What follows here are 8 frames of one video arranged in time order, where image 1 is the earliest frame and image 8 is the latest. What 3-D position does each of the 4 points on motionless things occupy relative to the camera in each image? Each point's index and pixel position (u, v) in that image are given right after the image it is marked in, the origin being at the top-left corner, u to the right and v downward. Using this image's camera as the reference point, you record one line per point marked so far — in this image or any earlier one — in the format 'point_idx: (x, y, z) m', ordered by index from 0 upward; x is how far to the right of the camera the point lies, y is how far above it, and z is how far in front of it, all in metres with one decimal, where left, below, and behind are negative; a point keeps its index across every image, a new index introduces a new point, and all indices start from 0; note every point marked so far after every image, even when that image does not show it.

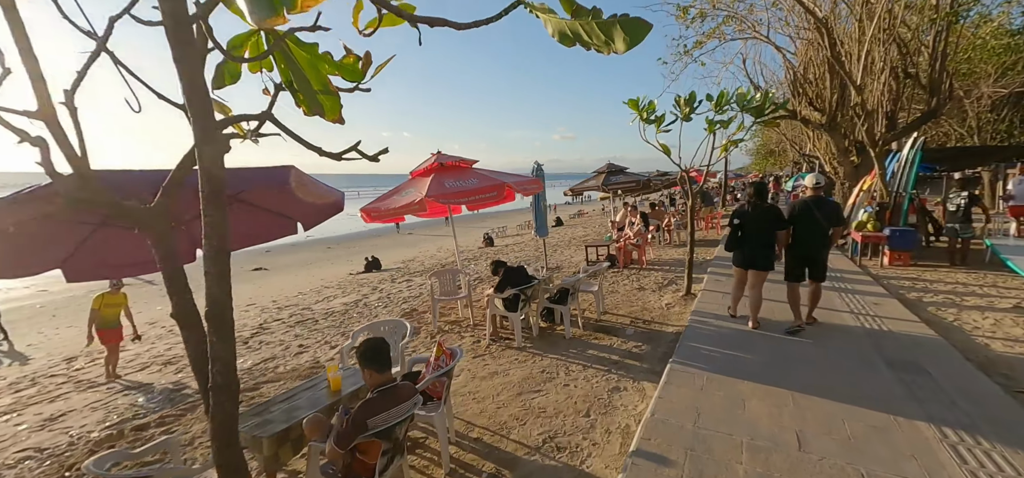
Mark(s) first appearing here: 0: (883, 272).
0: (+6.8, -0.6, +6.5) m
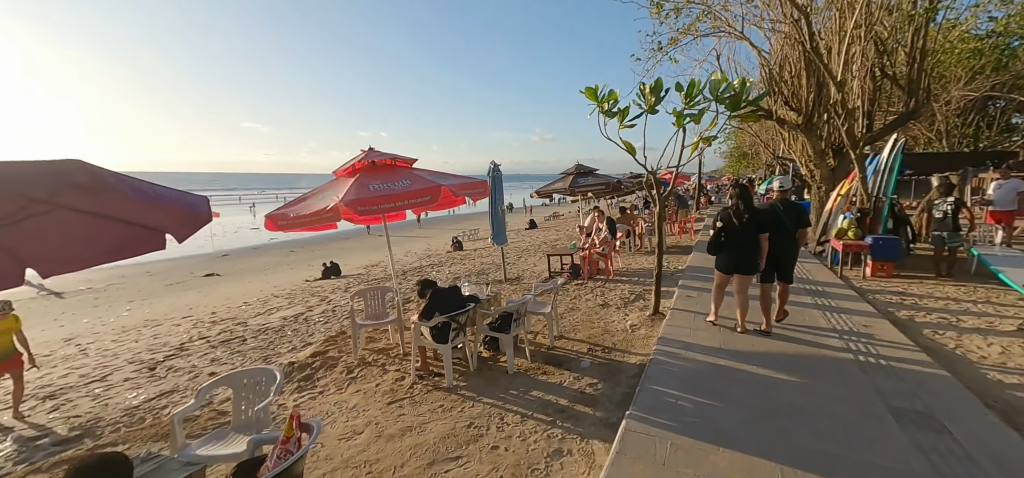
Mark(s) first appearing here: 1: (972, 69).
0: (+5.9, -0.8, +5.9) m
1: (+16.3, +6.1, +12.5) m
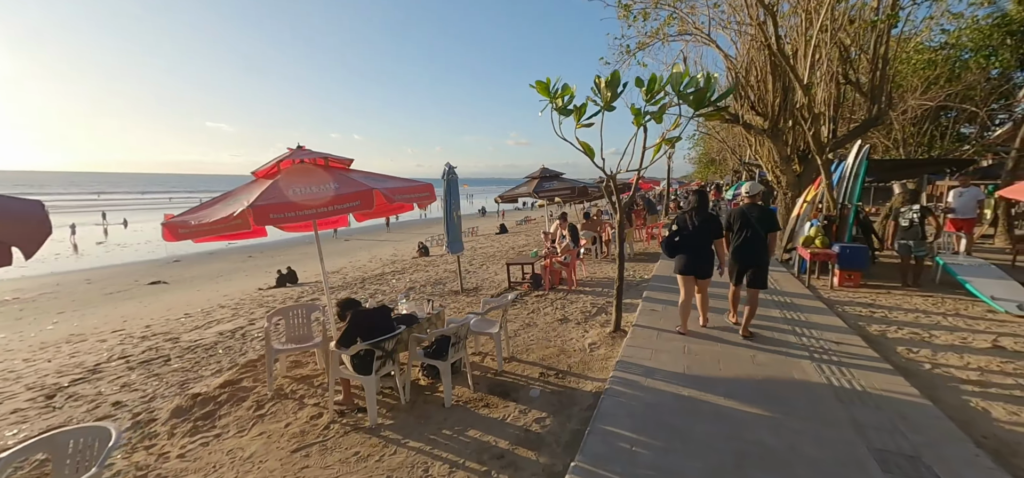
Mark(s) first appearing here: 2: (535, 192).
0: (+5.1, -0.9, +5.6) m
1: (+15.1, +5.9, +13.0) m
2: (+0.5, +1.2, +8.7) m
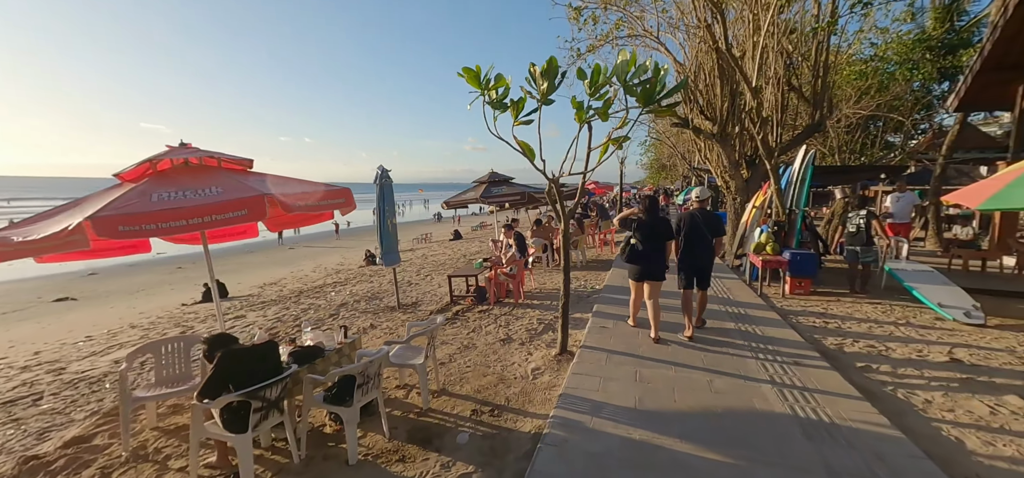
0: (+4.2, -1.0, +5.5) m
1: (+13.4, +5.8, +13.8) m
2: (-0.6, +1.0, +8.2) m
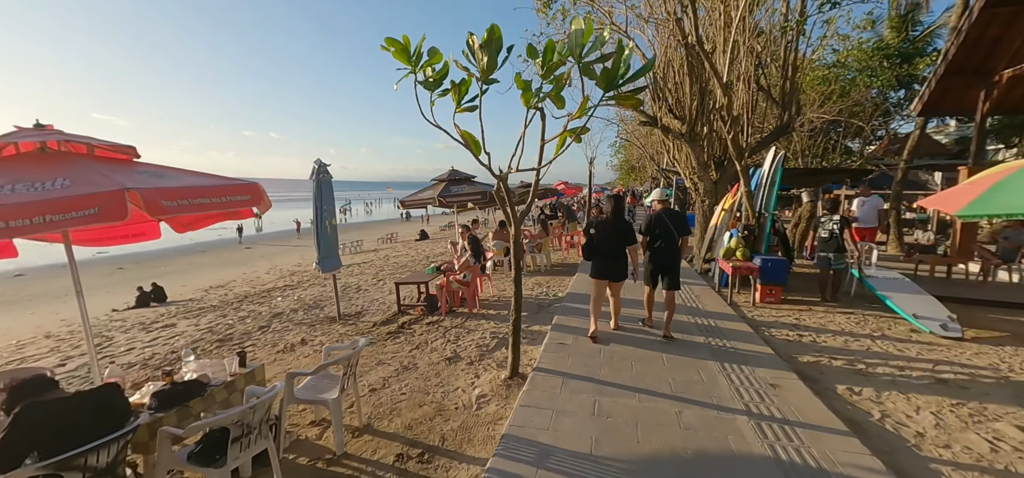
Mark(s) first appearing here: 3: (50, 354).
0: (+3.6, -1.1, +5.2) m
1: (+12.3, +5.7, +14.1) m
2: (-1.4, +1.0, +7.5) m
3: (-8.7, -2.2, +6.8) m
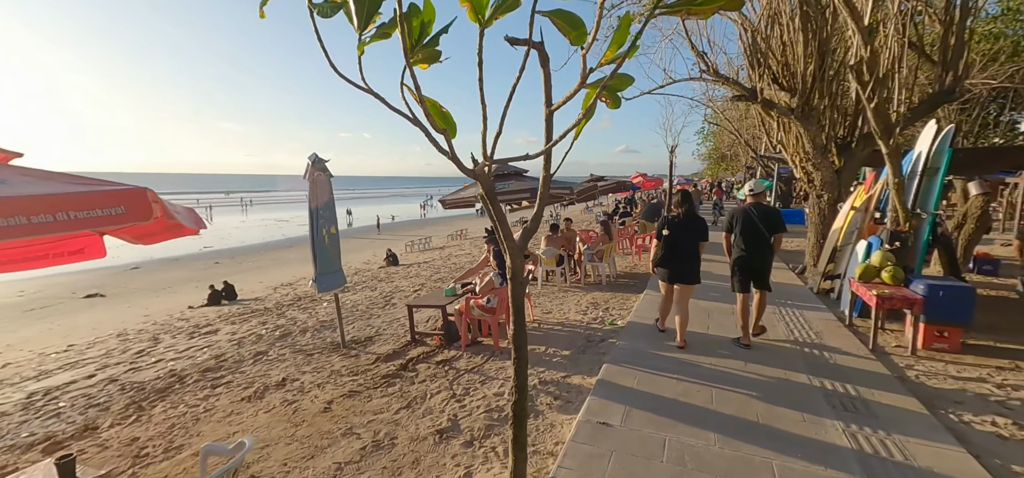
0: (+3.9, -1.3, +3.3) m
1: (+14.0, +5.5, +10.5) m
2: (-0.7, +0.8, +6.4) m
3: (-8.0, -2.3, +7.0) m
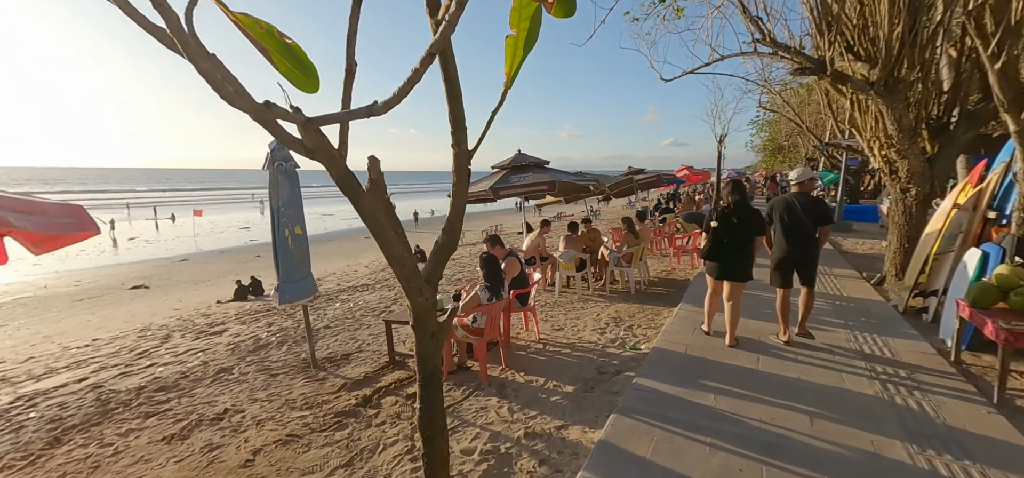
0: (+3.7, -1.4, +2.1) m
1: (+14.5, +5.4, +8.3) m
2: (-0.5, +0.8, +5.7) m
3: (-7.8, -2.3, +7.0) m
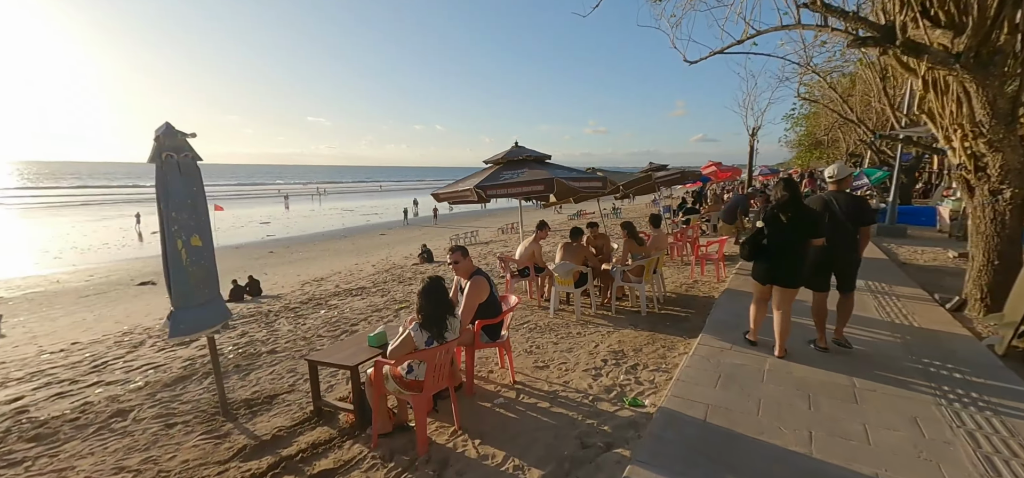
0: (+3.2, -1.6, +1.0) m
1: (+14.4, +5.2, +6.5) m
2: (-0.8, +0.6, +4.7) m
3: (-7.9, -2.3, +6.5) m
